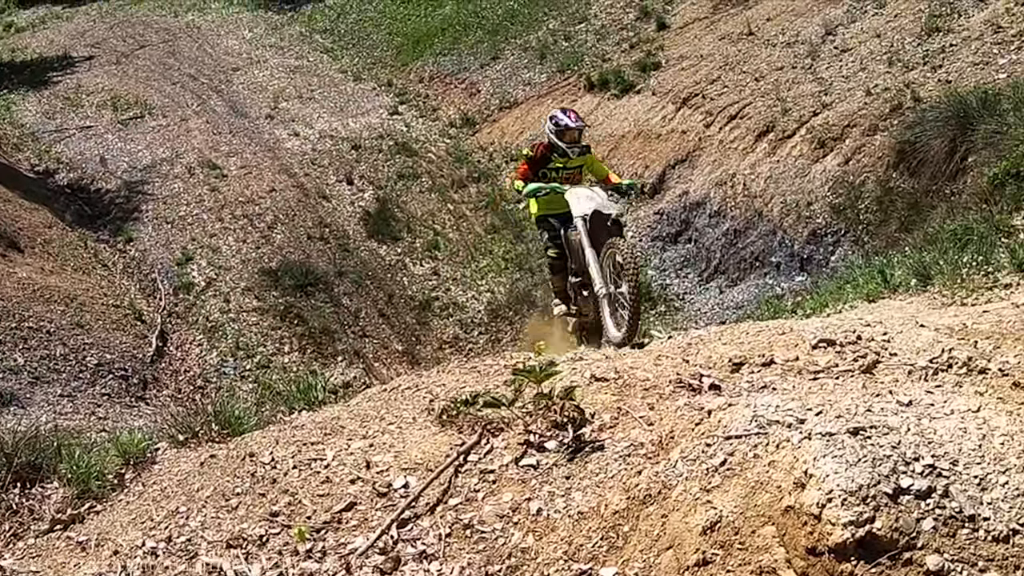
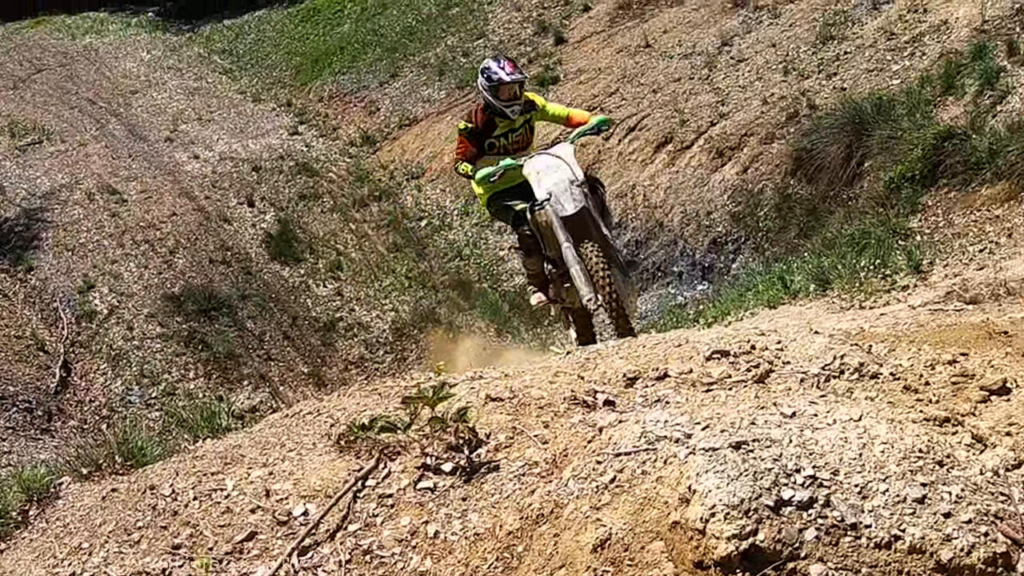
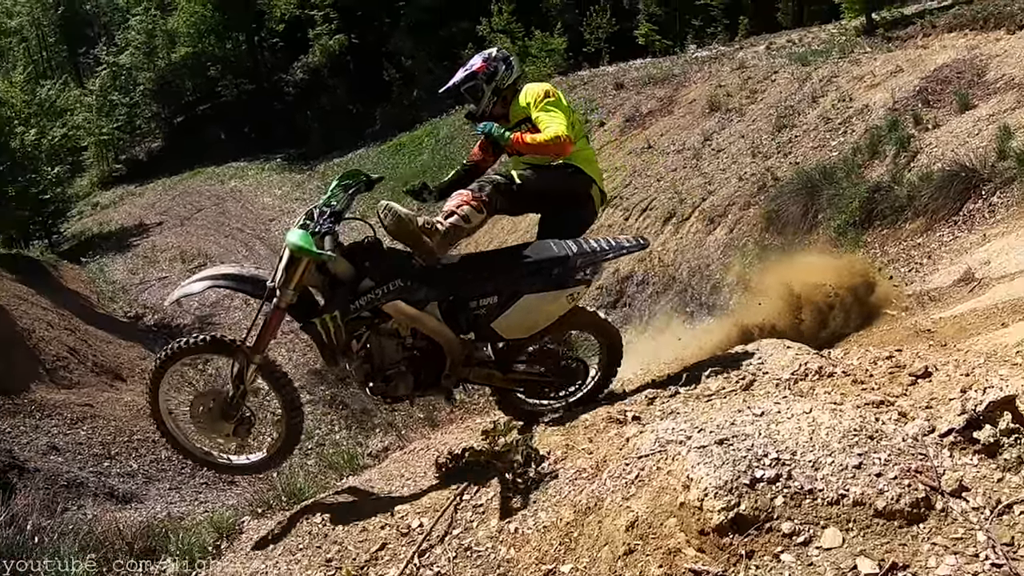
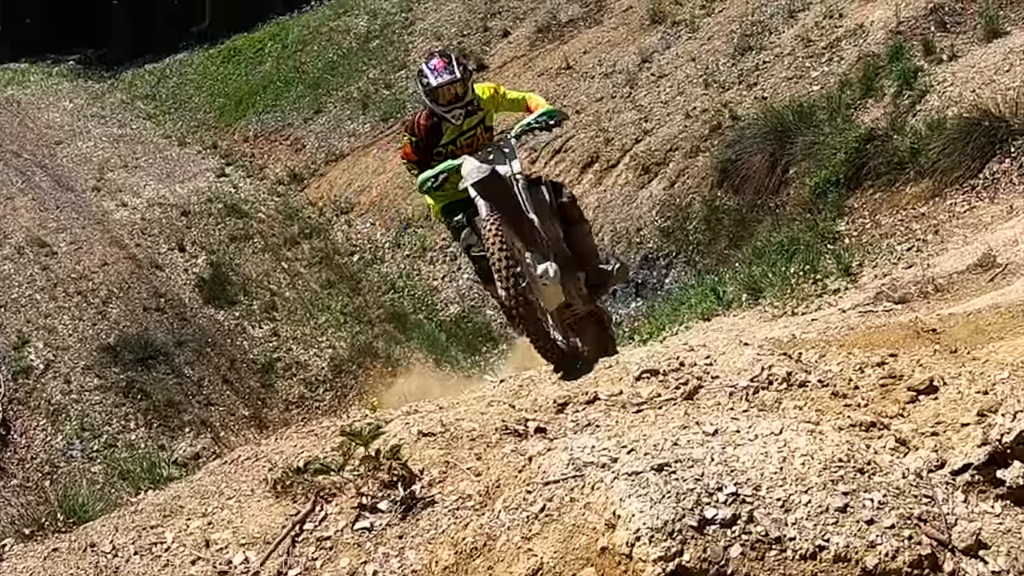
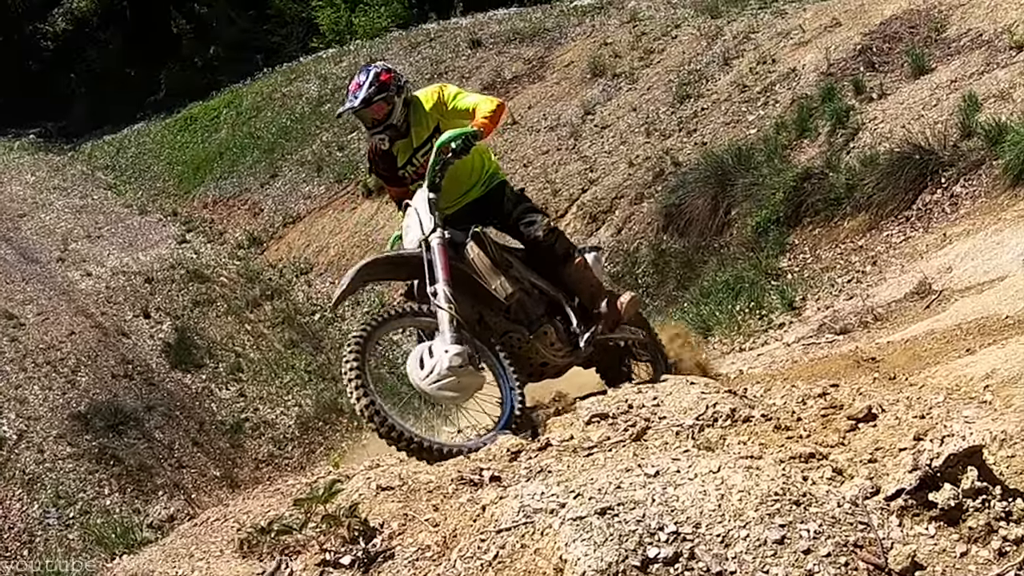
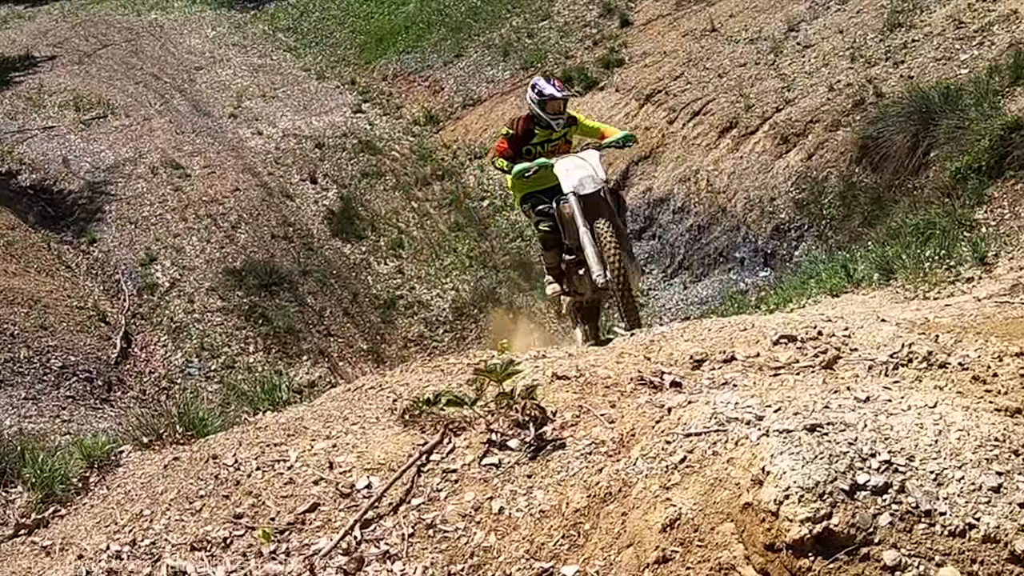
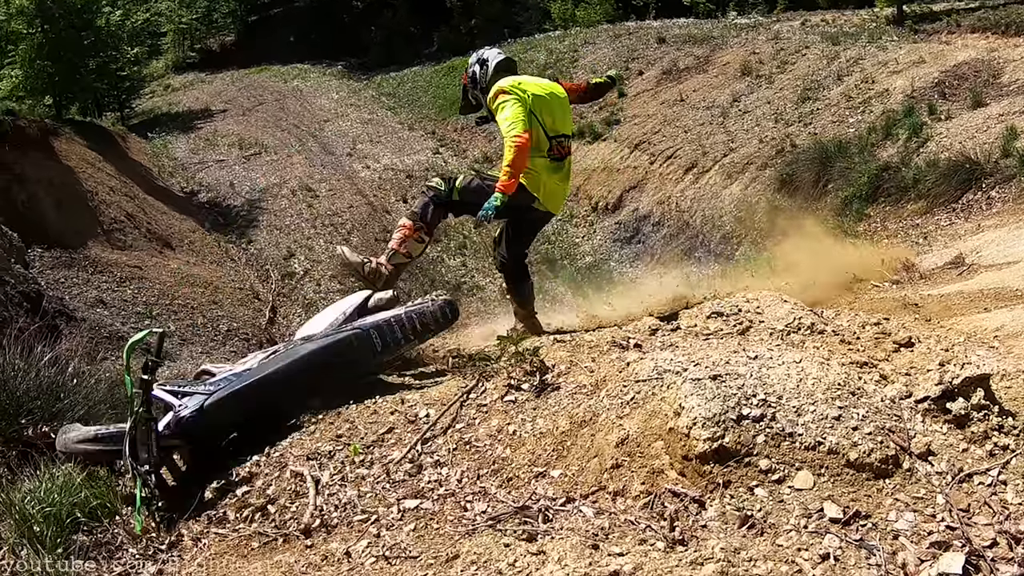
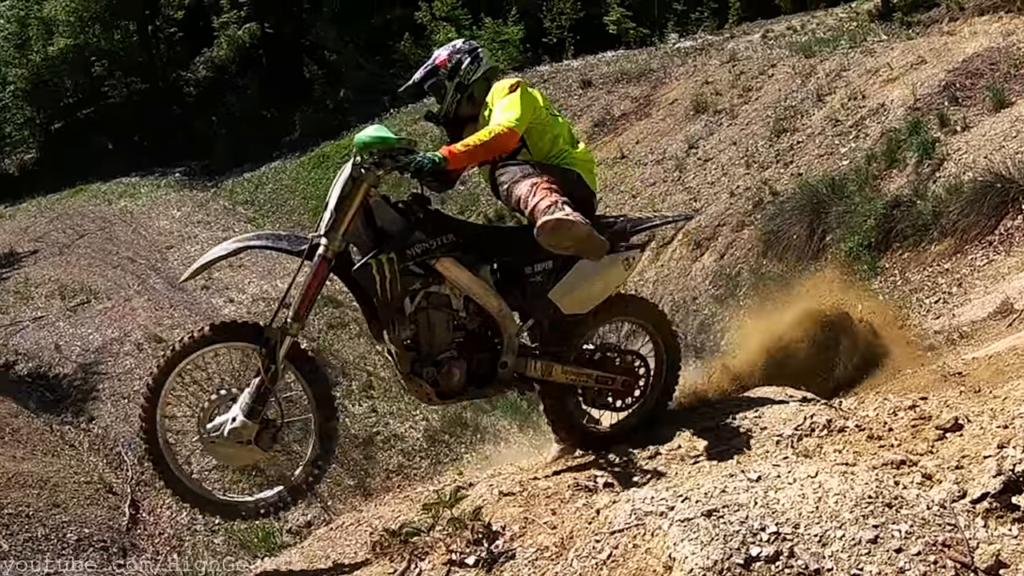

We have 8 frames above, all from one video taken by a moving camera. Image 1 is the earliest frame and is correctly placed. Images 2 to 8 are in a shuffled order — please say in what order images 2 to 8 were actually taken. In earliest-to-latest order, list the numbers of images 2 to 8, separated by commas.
6, 2, 4, 5, 8, 3, 7
